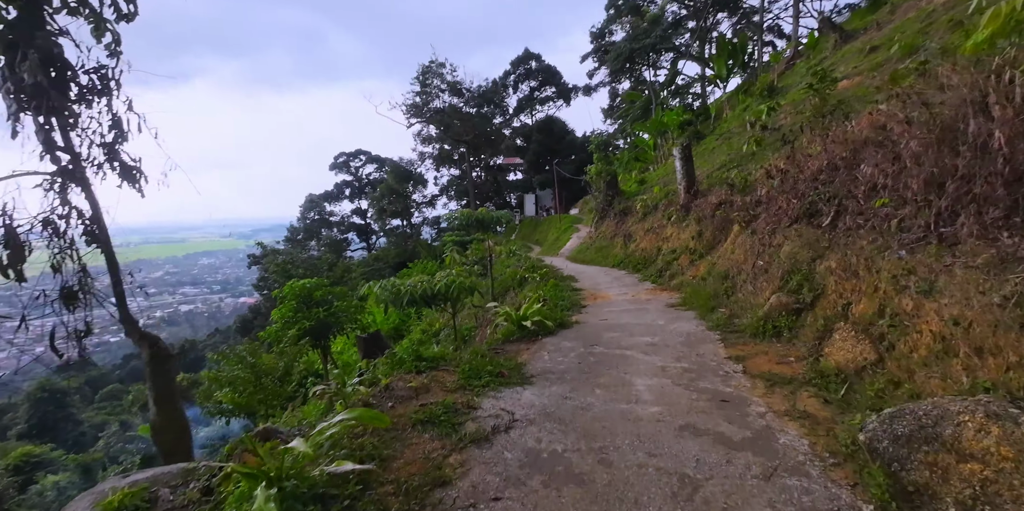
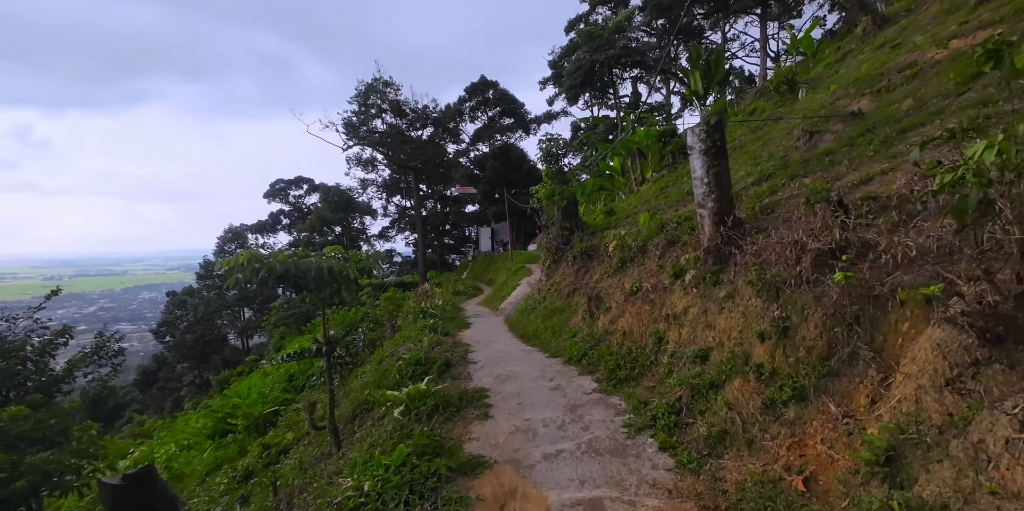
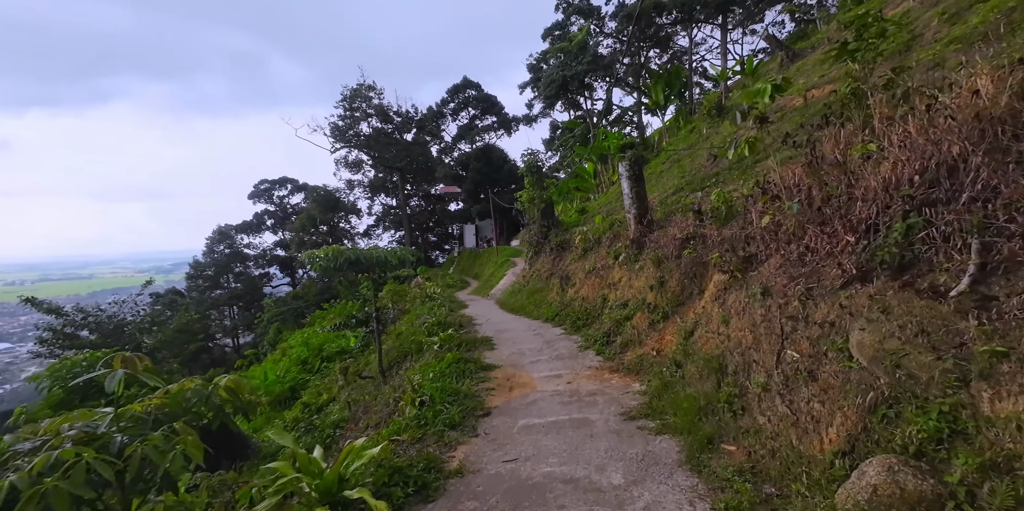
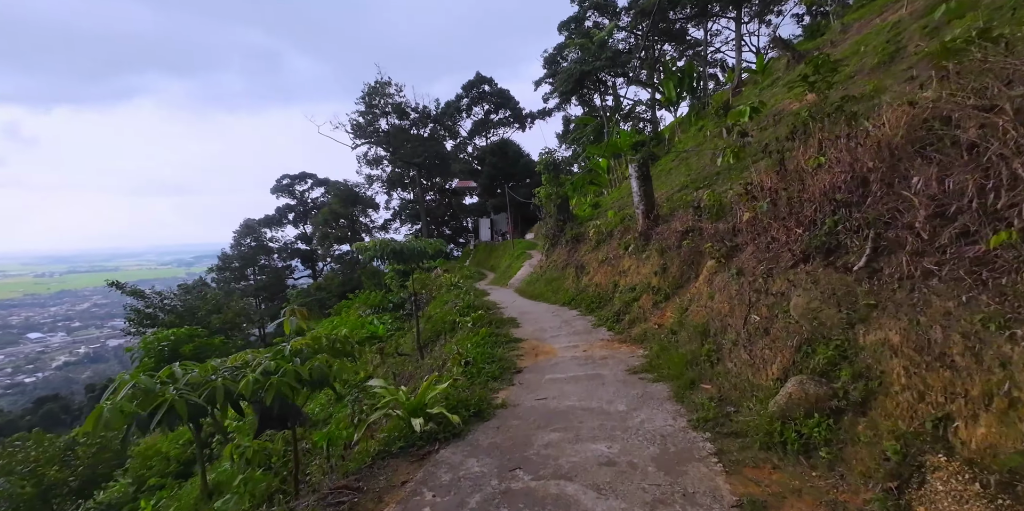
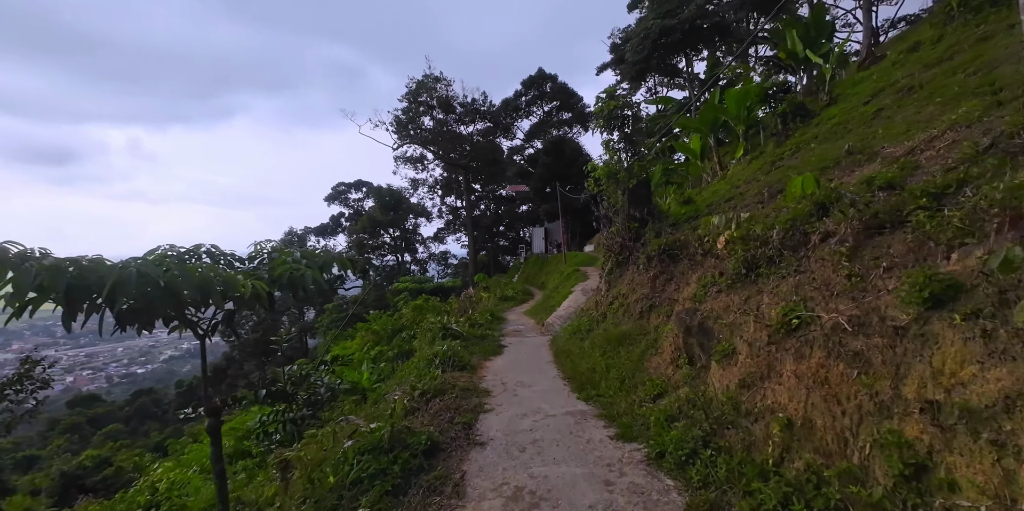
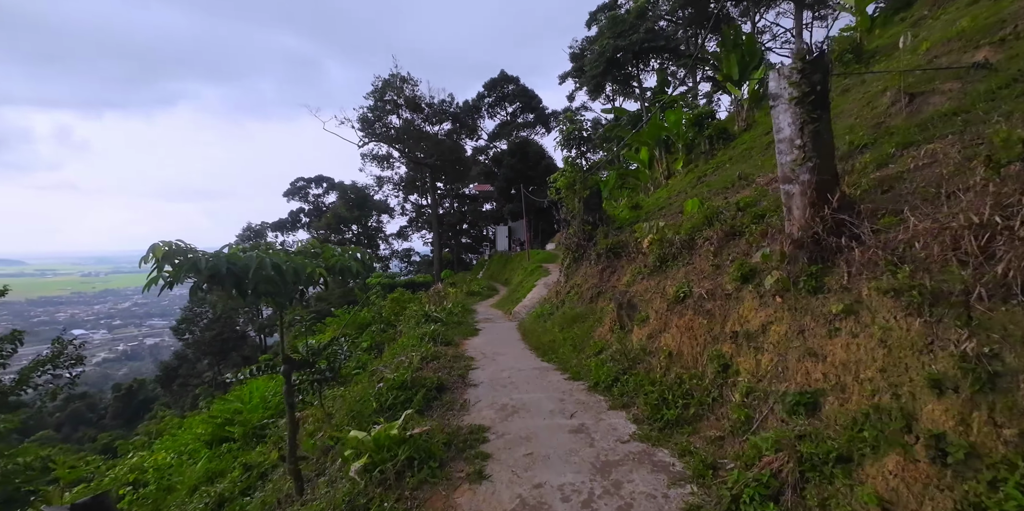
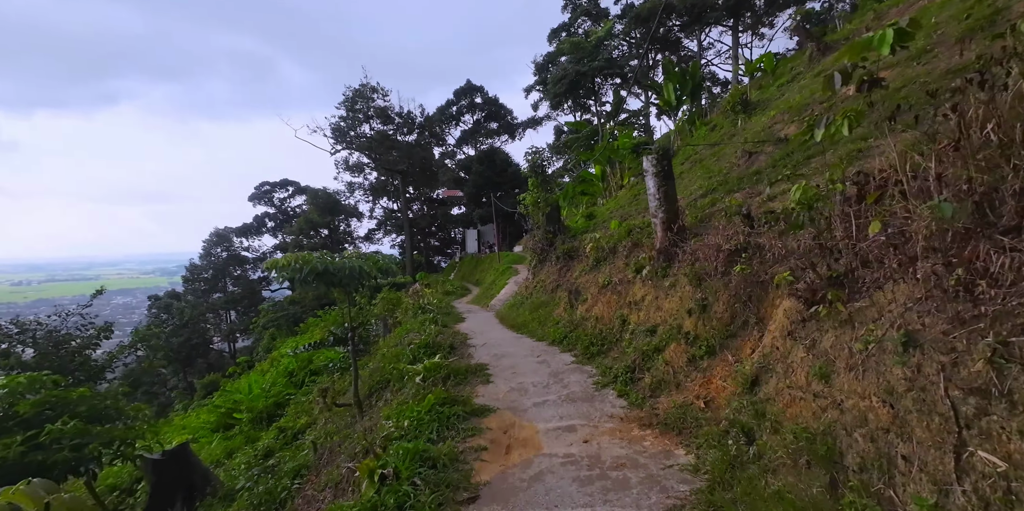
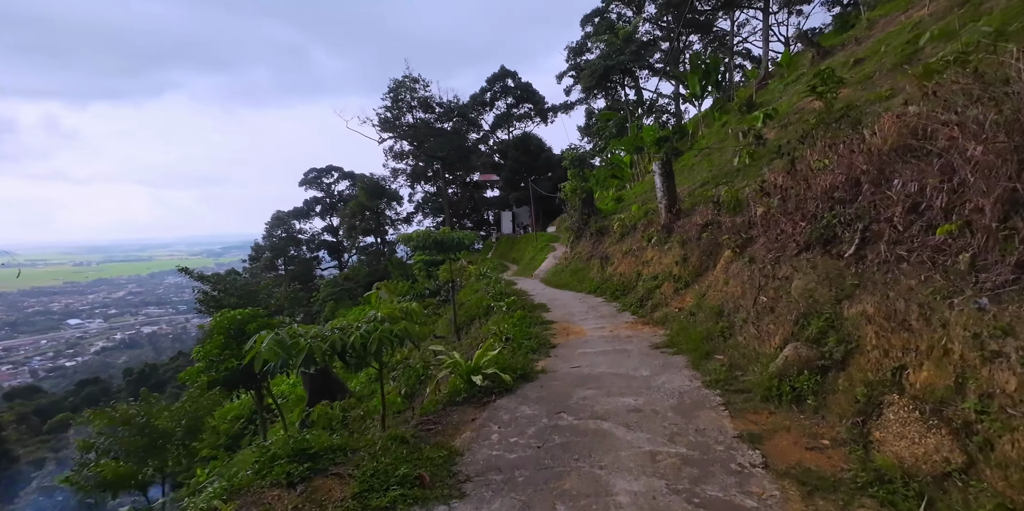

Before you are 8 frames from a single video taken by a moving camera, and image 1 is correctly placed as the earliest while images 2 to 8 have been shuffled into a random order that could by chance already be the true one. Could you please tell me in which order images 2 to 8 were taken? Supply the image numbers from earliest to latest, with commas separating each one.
8, 4, 3, 7, 2, 6, 5
